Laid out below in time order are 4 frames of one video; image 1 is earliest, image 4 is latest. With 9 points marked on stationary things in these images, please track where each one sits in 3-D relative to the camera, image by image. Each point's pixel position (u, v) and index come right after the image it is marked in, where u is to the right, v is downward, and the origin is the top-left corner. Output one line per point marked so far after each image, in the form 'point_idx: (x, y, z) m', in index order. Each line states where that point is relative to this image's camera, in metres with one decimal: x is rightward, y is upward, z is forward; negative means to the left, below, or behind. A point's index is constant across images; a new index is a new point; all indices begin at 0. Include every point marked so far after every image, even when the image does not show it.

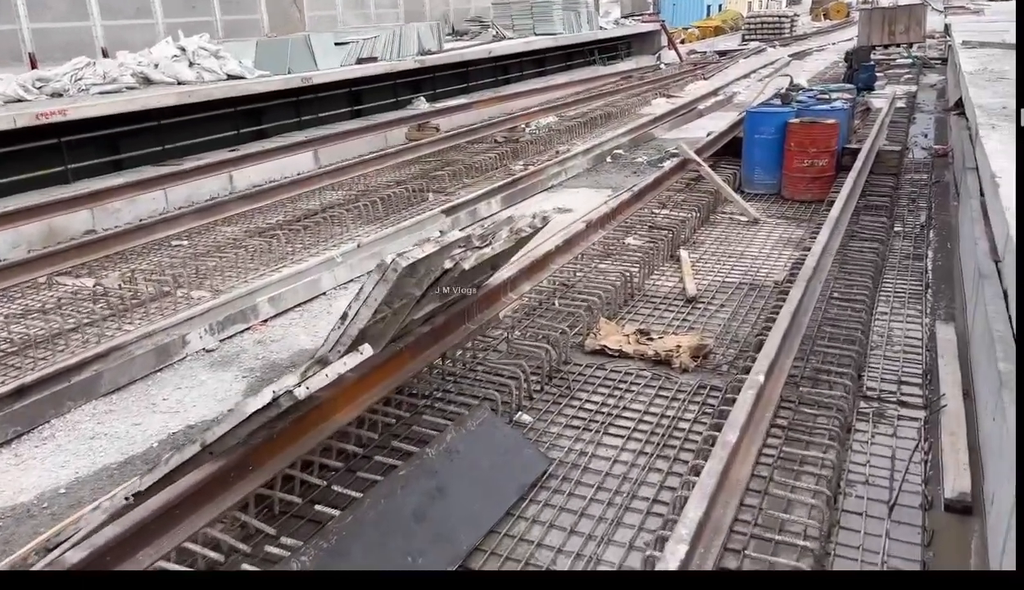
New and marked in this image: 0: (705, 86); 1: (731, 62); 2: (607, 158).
0: (+3.5, +3.8, +15.0) m
1: (+5.1, +5.4, +19.0) m
2: (+1.0, +1.5, +9.2) m
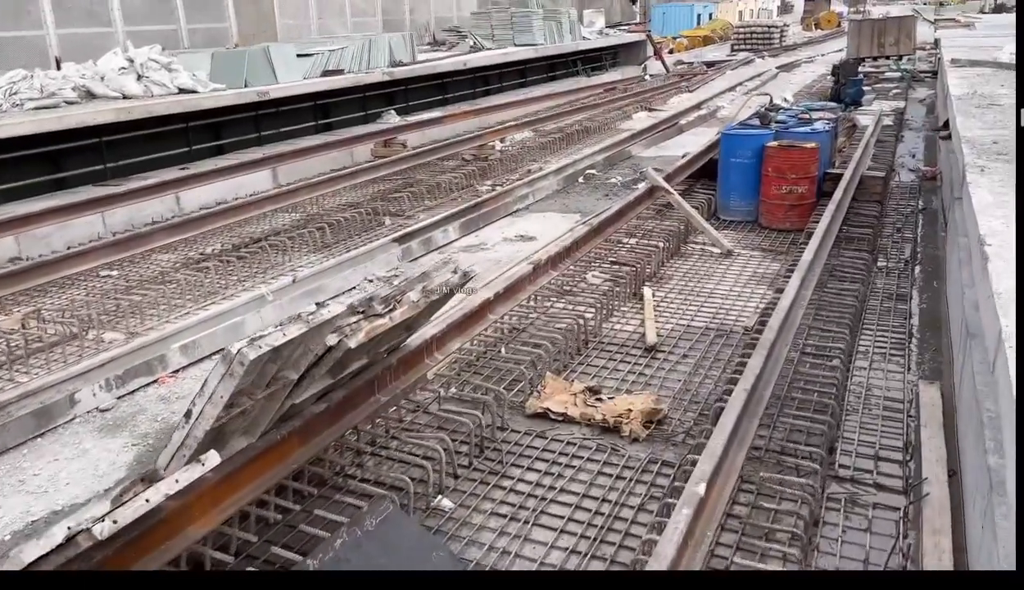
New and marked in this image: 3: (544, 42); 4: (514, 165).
0: (+3.1, +3.5, +14.6) m
1: (+4.7, +5.0, +18.6) m
2: (+0.7, +1.2, +8.7) m
3: (+0.6, +5.0, +16.1) m
4: (0.0, +1.5, +9.4) m
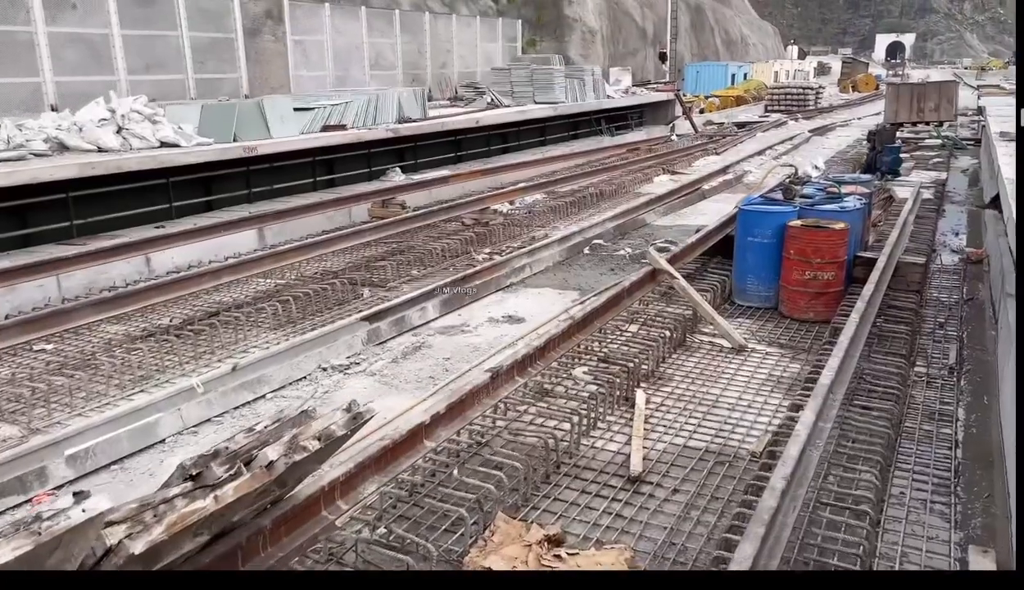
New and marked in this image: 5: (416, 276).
0: (+3.4, +2.2, +13.9) m
1: (+5.2, +3.5, +18.0) m
2: (+0.7, +0.5, +8.0) m
3: (+1.0, +3.7, +15.6) m
4: (+0.1, +0.7, +8.8) m
5: (-0.8, +0.2, +7.0) m
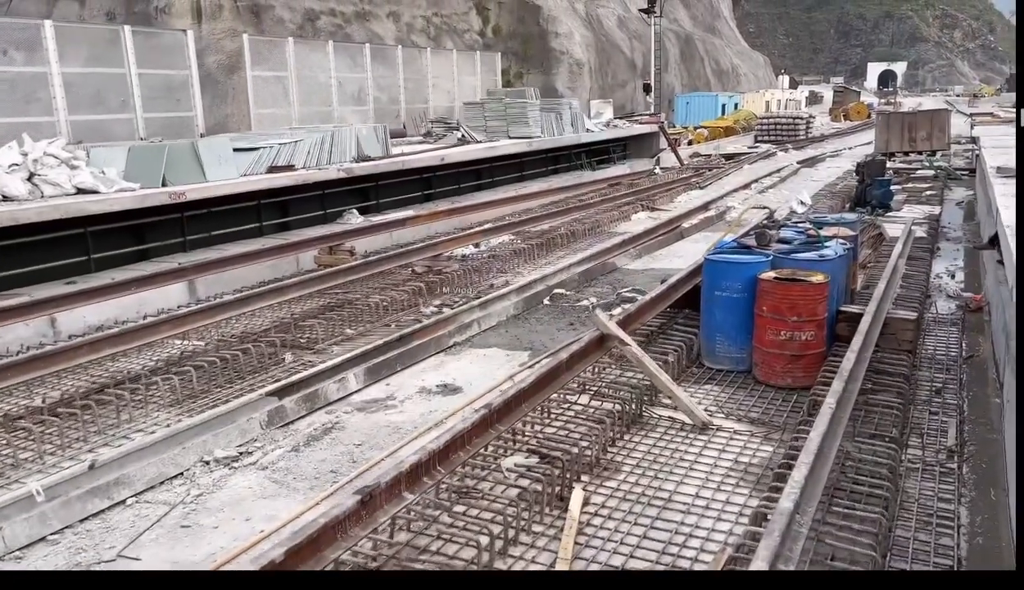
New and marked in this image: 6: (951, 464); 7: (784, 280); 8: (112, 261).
0: (+3.0, +1.6, +13.3) m
1: (+4.7, +2.7, +17.4) m
2: (+0.3, 0.0, +7.3) m
3: (+0.6, +2.9, +15.0) m
4: (-0.4, +0.2, +8.1) m
5: (-1.2, -0.3, +6.3) m
6: (+2.1, -0.8, +3.9) m
7: (+1.6, +0.1, +4.9) m
8: (-3.8, +0.3, +7.7) m
